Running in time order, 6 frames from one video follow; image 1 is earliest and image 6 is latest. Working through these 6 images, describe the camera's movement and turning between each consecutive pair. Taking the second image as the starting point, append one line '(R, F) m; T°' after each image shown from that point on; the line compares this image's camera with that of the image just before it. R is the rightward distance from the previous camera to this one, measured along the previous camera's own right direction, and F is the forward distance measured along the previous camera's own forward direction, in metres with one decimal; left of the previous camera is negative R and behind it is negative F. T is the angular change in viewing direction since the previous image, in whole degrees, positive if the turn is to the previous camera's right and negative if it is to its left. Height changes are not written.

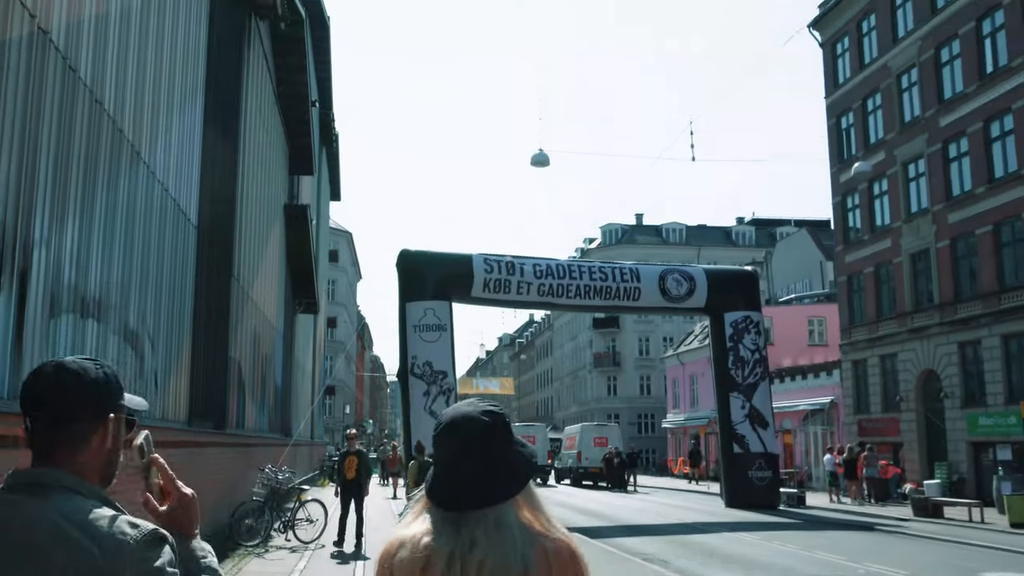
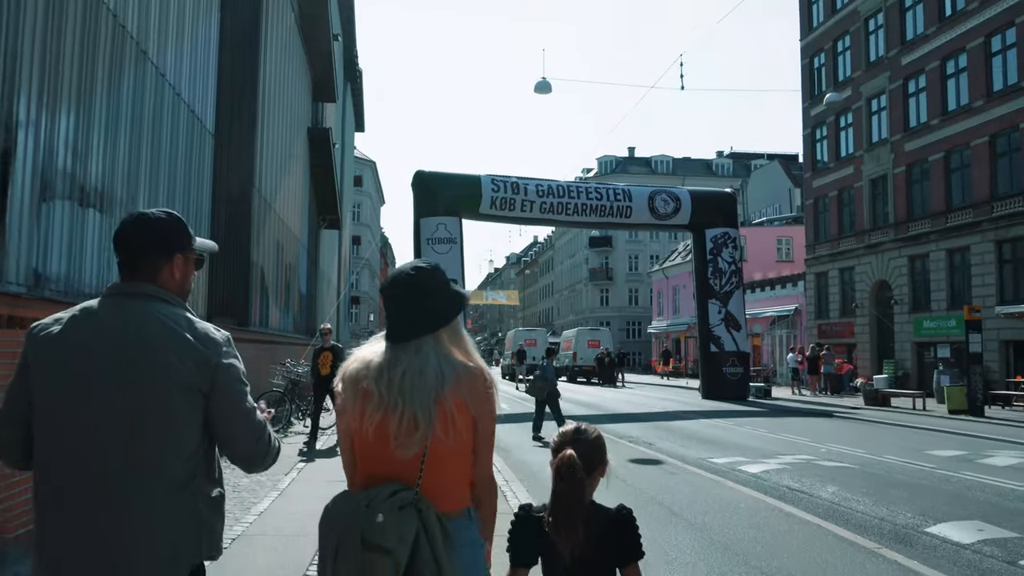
(-0.6, -2.9) m; +1°
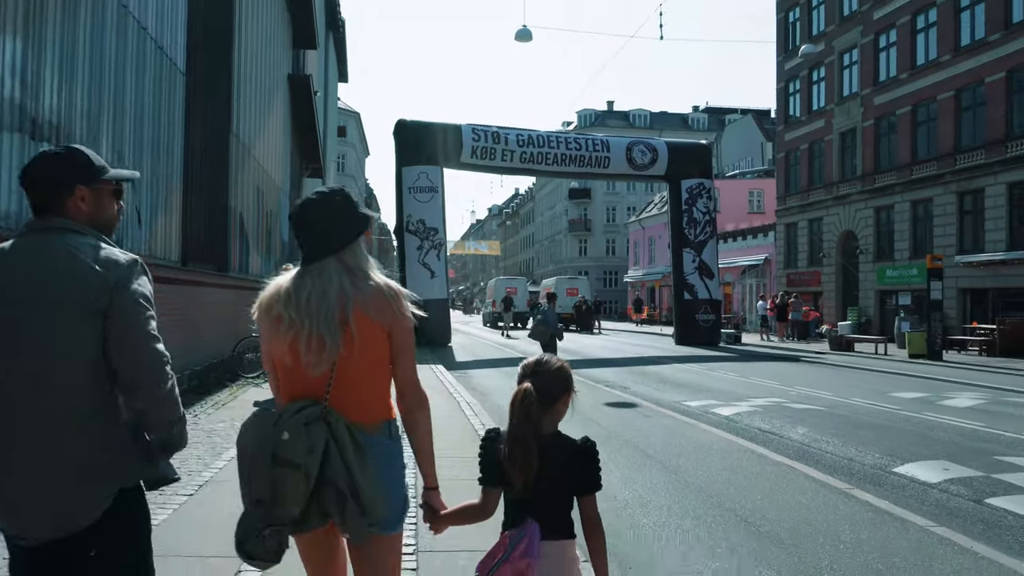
(-0.1, -0.8) m; +1°
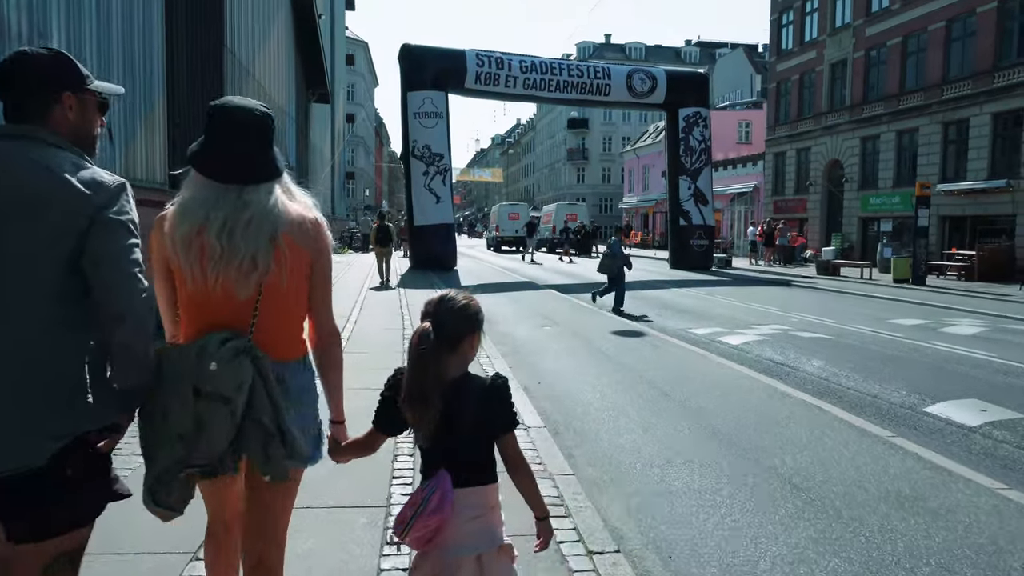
(-0.4, -1.1) m; +1°
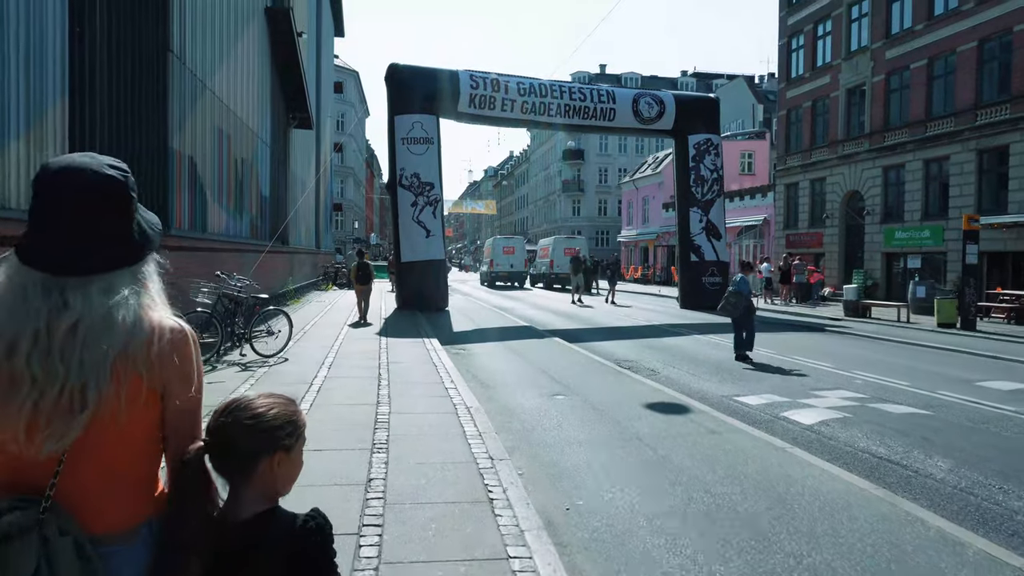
(-0.1, +2.4) m; 0°
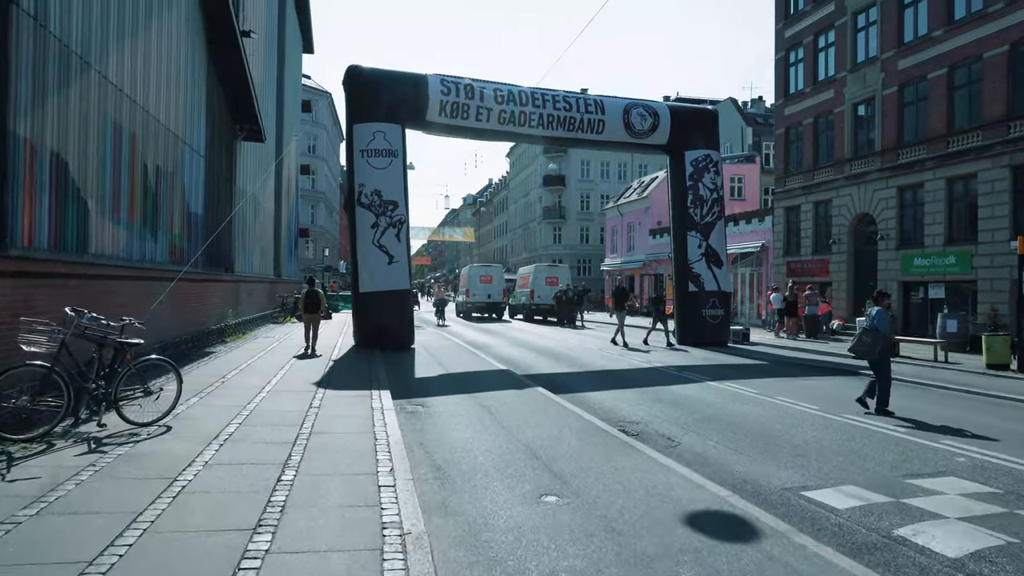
(+0.1, +3.0) m; +1°
